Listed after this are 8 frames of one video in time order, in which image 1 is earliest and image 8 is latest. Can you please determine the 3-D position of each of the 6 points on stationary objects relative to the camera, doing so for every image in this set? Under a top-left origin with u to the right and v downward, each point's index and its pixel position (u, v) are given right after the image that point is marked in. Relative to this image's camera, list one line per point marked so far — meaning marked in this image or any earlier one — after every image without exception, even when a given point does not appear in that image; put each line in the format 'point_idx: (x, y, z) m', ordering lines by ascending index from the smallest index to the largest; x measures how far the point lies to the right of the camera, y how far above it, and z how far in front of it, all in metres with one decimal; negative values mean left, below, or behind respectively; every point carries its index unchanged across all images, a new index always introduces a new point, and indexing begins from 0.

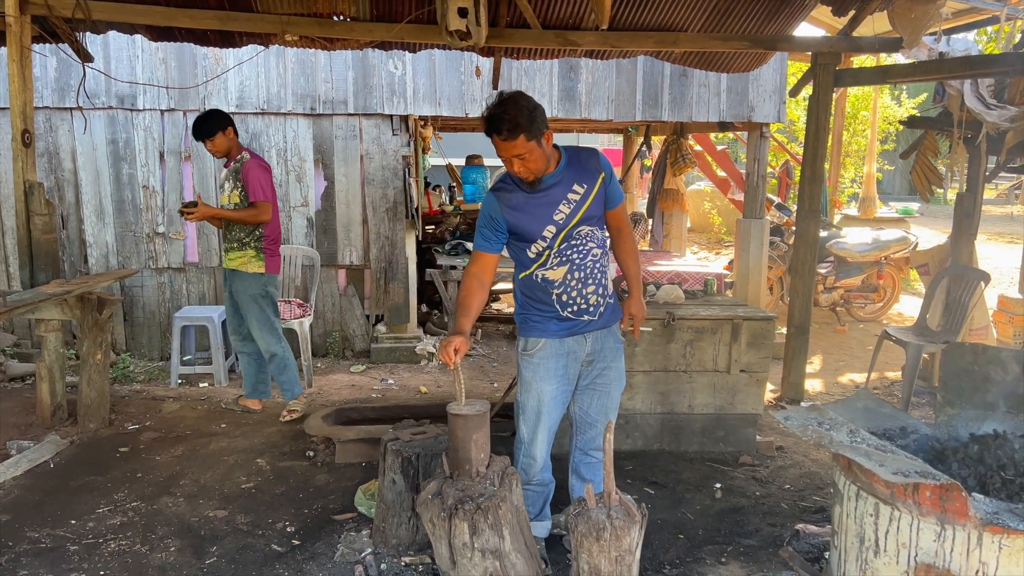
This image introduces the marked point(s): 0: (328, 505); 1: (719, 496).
0: (-1.1, -1.3, +4.9) m
1: (+1.2, -1.2, +4.9) m
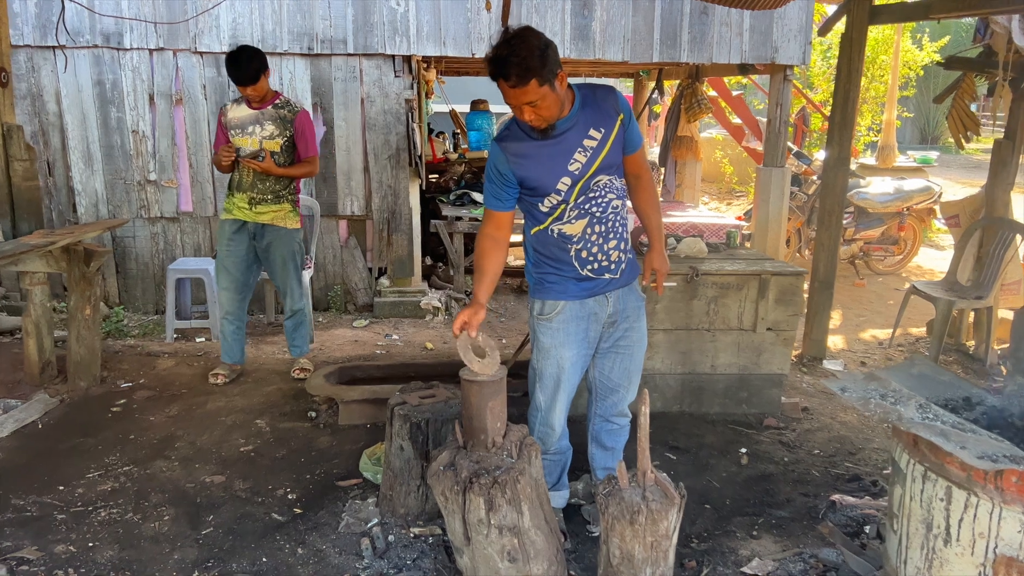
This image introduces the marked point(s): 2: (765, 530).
0: (-1.0, -1.0, +4.6) m
1: (+1.3, -1.0, +4.6) m
2: (+1.2, -1.1, +3.8) m
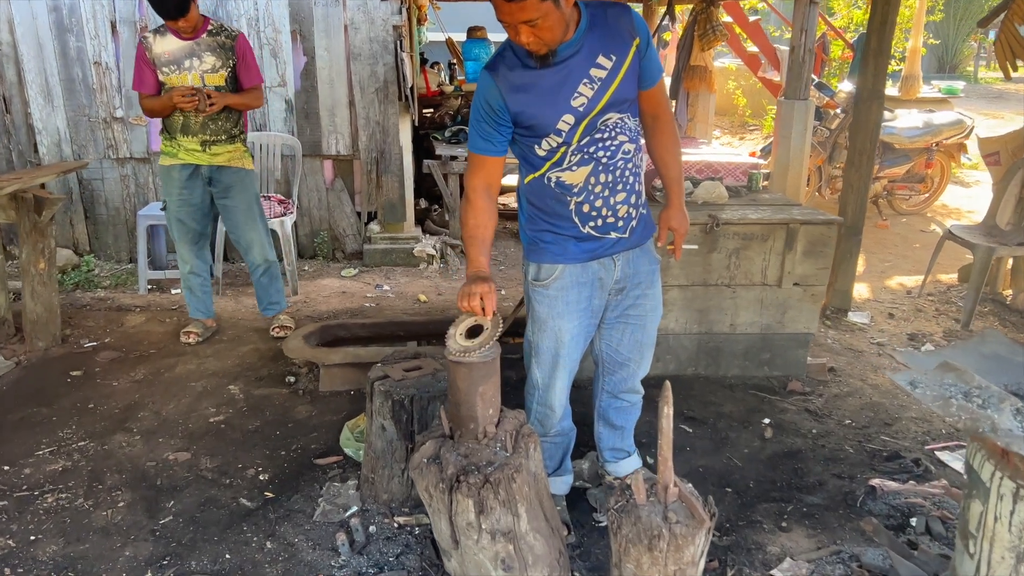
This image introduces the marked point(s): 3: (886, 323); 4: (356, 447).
0: (-1.0, -0.8, +4.2) m
1: (+1.3, -0.7, +4.1) m
2: (+1.2, -0.9, +3.4) m
3: (+2.7, -0.2, +6.1) m
4: (-0.8, -0.8, +4.0) m
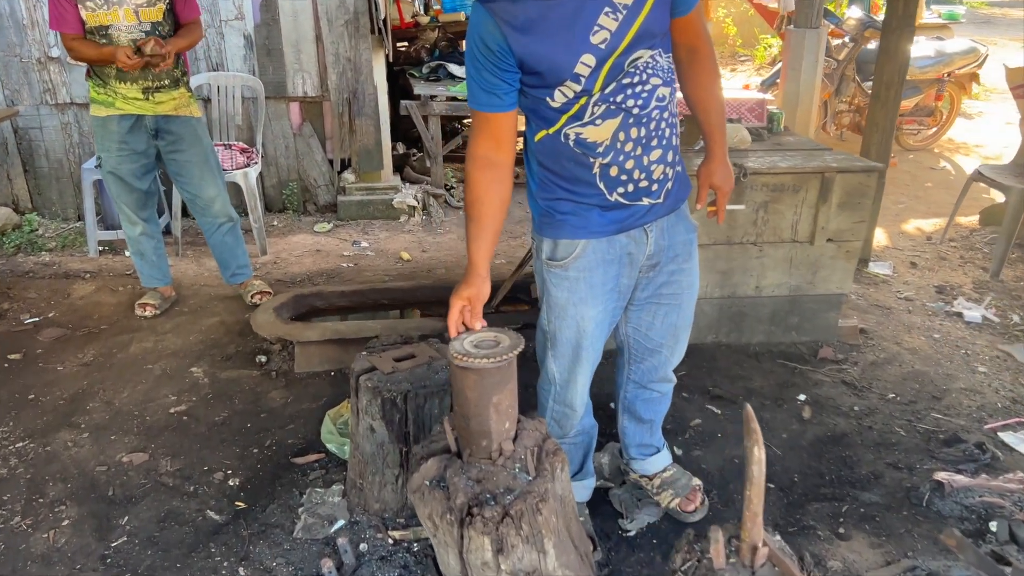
0: (-1.0, -0.7, +3.6) m
1: (+1.3, -0.6, +3.7) m
2: (+1.2, -0.8, +2.9) m
3: (+2.7, +0.1, +5.6) m
4: (-0.7, -0.6, +3.5) m
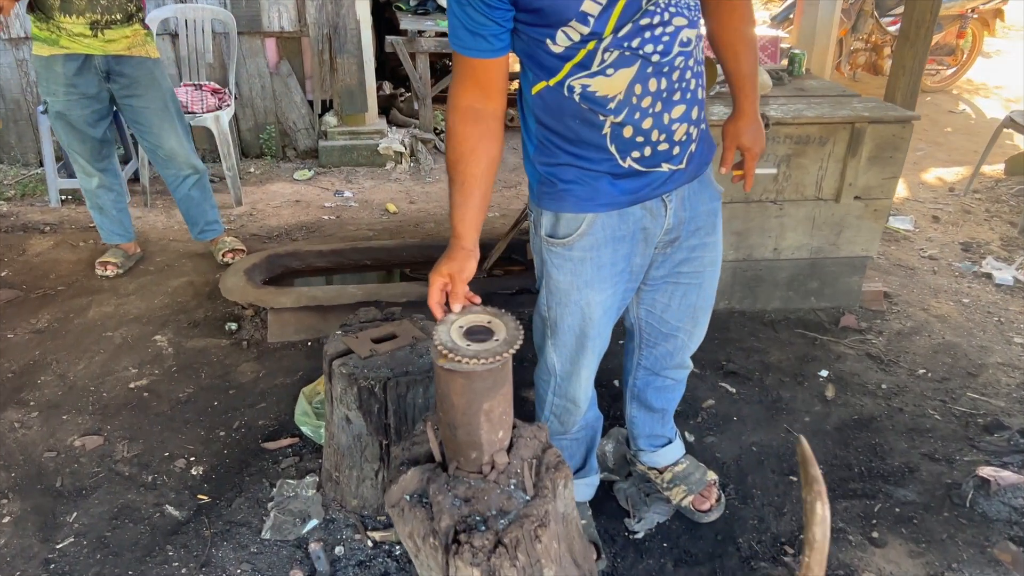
0: (-1.0, -0.5, +3.3) m
1: (+1.3, -0.4, +3.3) m
2: (+1.2, -0.8, +2.6) m
3: (+2.7, +0.4, +5.2) m
4: (-0.7, -0.5, +3.2) m
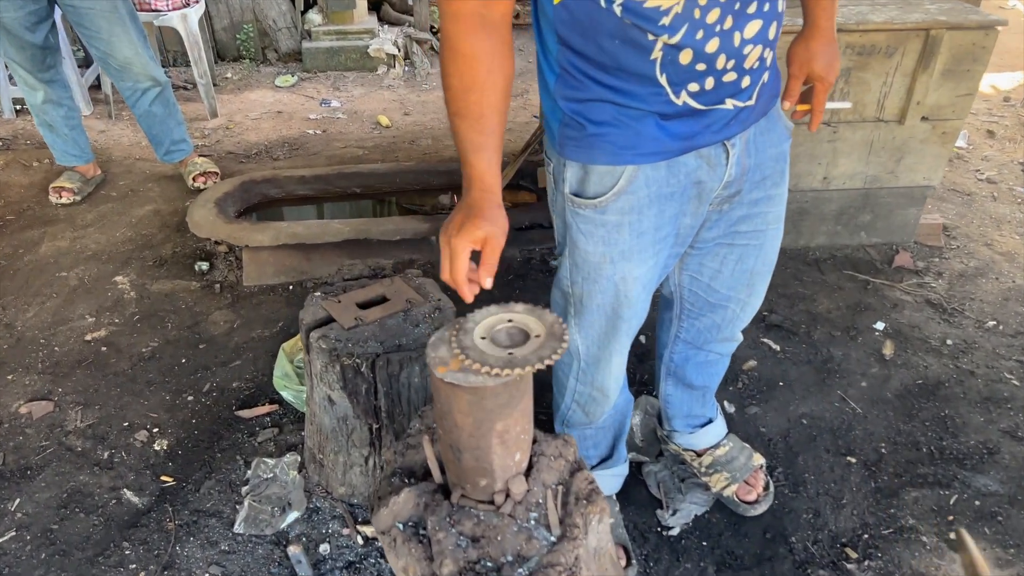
0: (-1.0, -0.3, +2.9) m
1: (+1.3, -0.2, +2.9) m
2: (+1.2, -0.6, +2.2) m
3: (+2.7, +0.8, +4.7) m
4: (-0.7, -0.3, +2.7) m
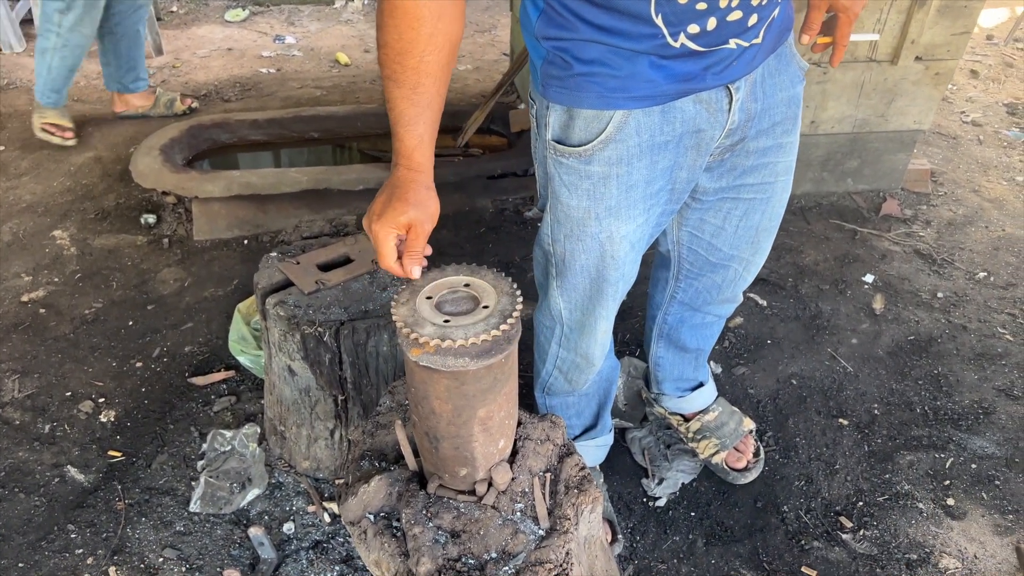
0: (-1.1, -0.2, +2.7) m
1: (+1.2, -0.1, +2.8) m
2: (+1.2, -0.5, +2.1) m
3: (+2.5, +1.1, +4.6) m
4: (-0.8, -0.2, +2.5) m
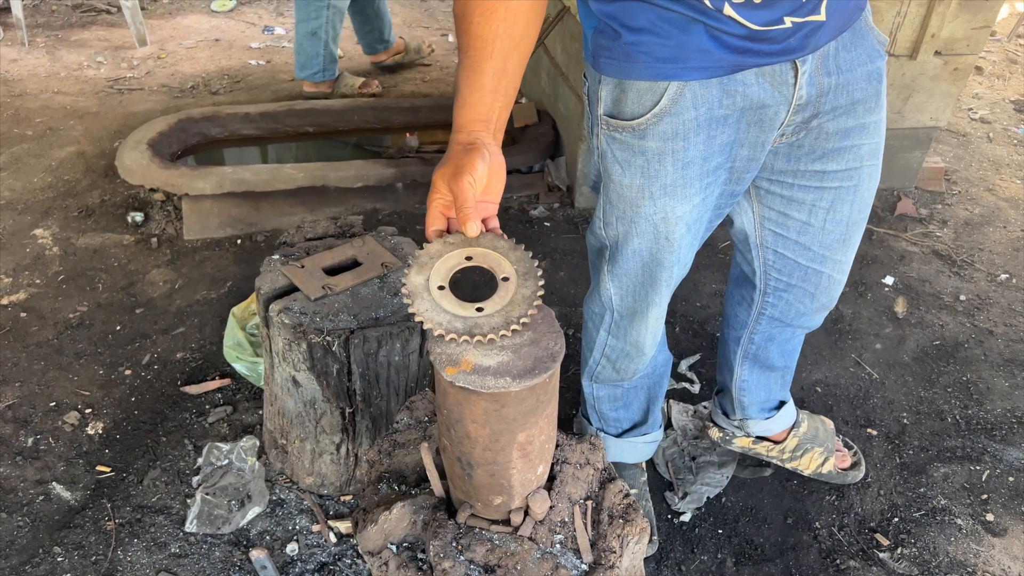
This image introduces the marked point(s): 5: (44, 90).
0: (-1.0, -0.2, +2.5) m
1: (+1.3, -0.1, +2.7) m
2: (+1.2, -0.5, +2.0) m
3: (+2.5, +1.1, +4.5) m
4: (-0.8, -0.2, +2.4) m
5: (-2.2, +0.9, +3.9) m
